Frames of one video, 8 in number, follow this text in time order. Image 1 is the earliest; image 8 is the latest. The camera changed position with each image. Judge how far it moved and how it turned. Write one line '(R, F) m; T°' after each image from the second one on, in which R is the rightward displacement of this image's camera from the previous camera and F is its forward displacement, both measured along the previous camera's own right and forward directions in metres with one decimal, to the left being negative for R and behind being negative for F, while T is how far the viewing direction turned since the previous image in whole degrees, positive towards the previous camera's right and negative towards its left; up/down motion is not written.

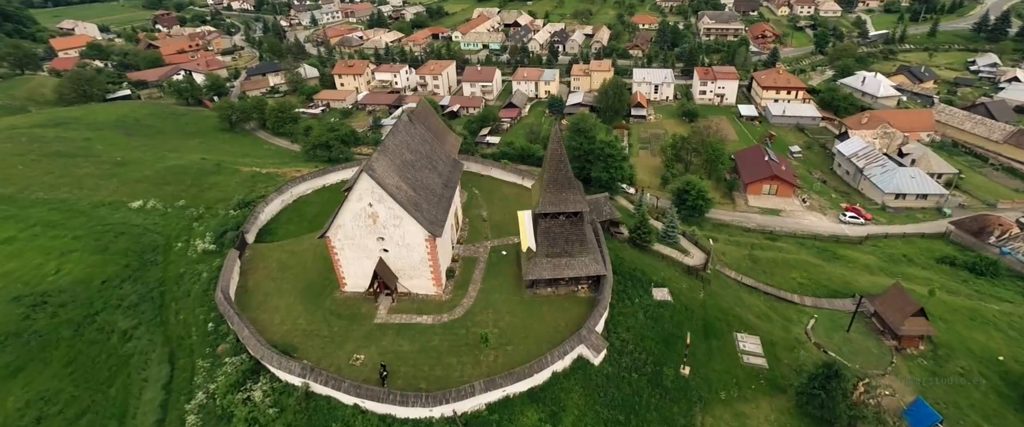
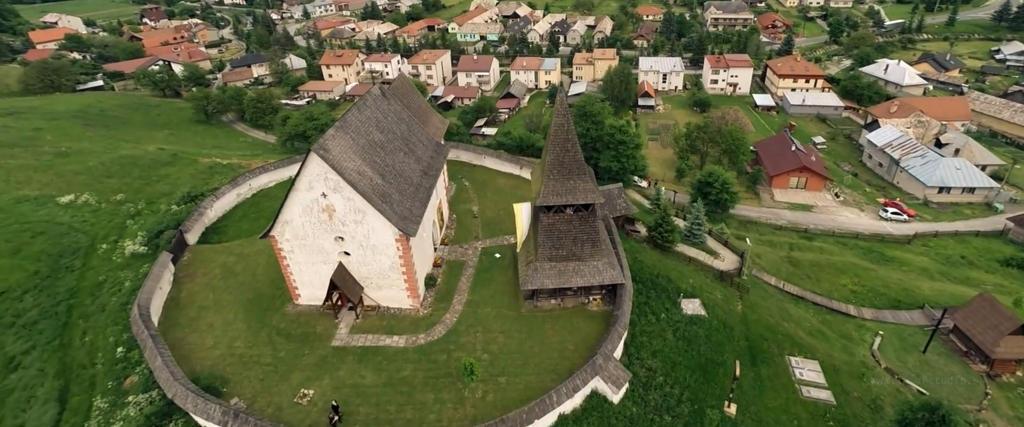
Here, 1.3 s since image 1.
(+0.3, +6.7) m; 0°
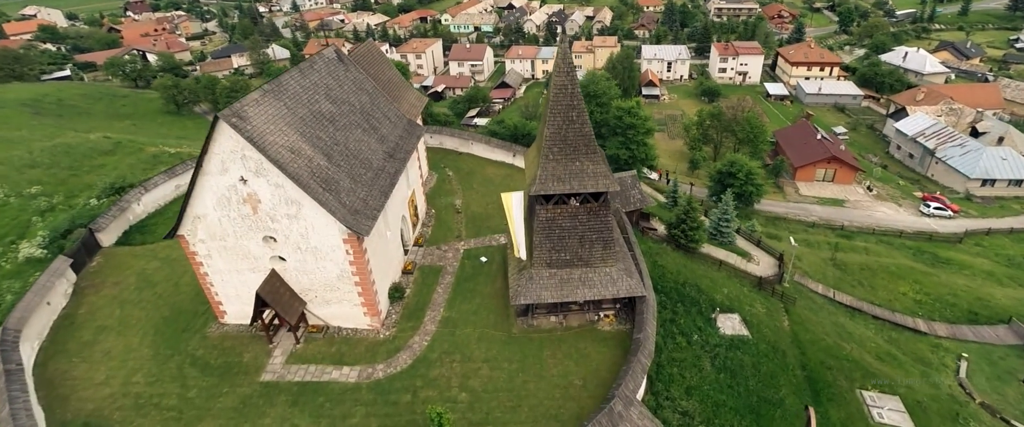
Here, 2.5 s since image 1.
(+0.5, +6.1) m; 0°
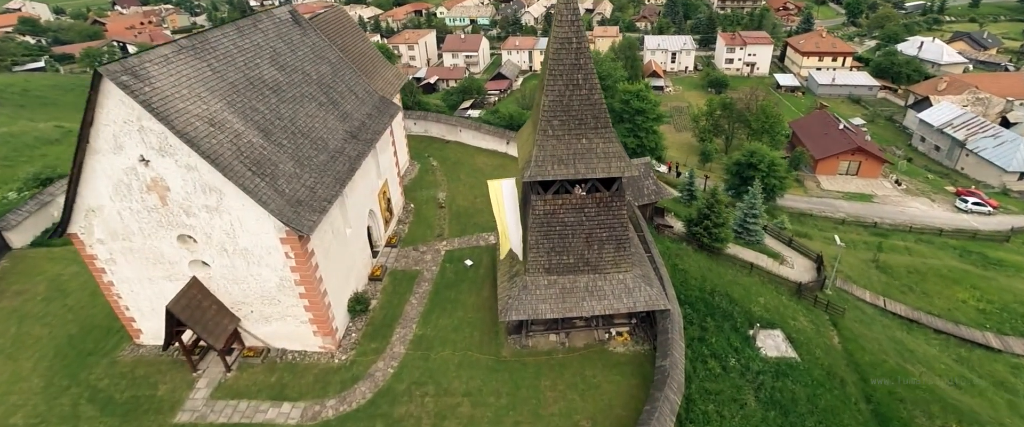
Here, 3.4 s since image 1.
(+0.4, +4.2) m; 0°
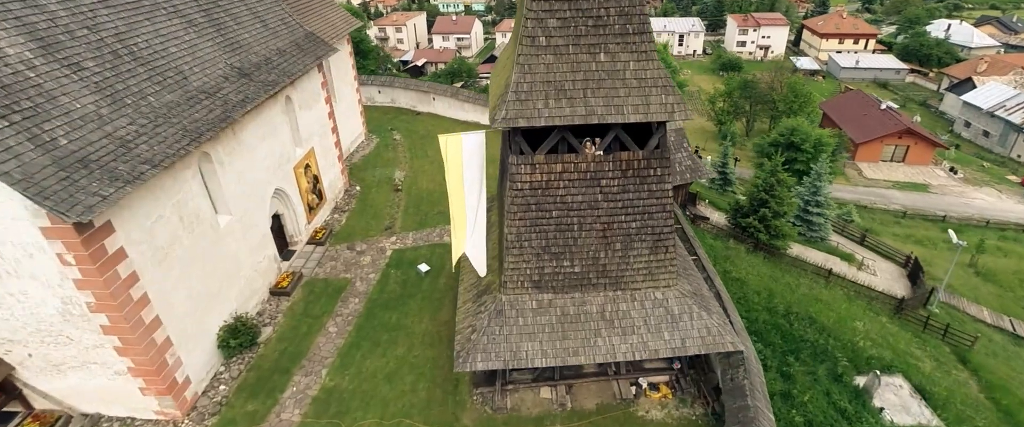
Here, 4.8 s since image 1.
(+0.7, +6.5) m; 0°
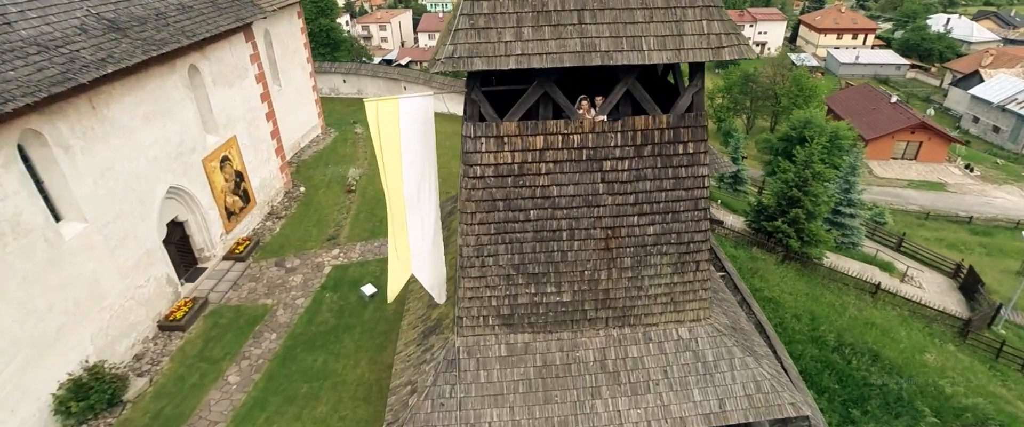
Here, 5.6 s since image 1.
(+0.6, +3.1) m; +1°
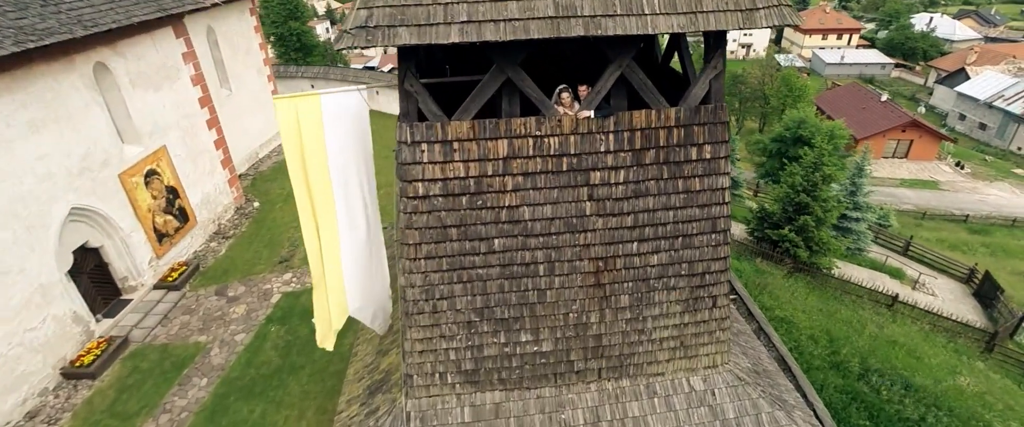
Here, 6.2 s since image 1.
(+0.3, +1.4) m; +1°
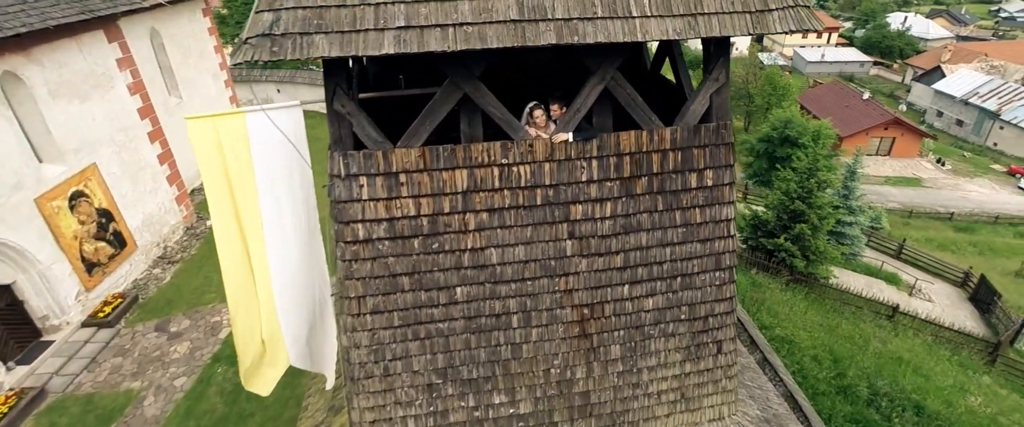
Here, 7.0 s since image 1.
(+0.2, +0.9) m; +2°
